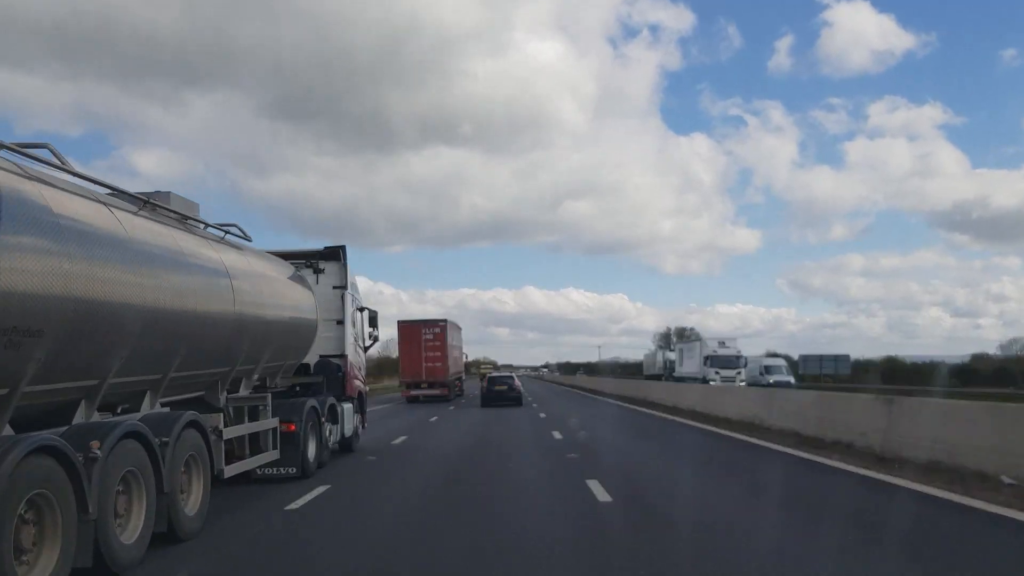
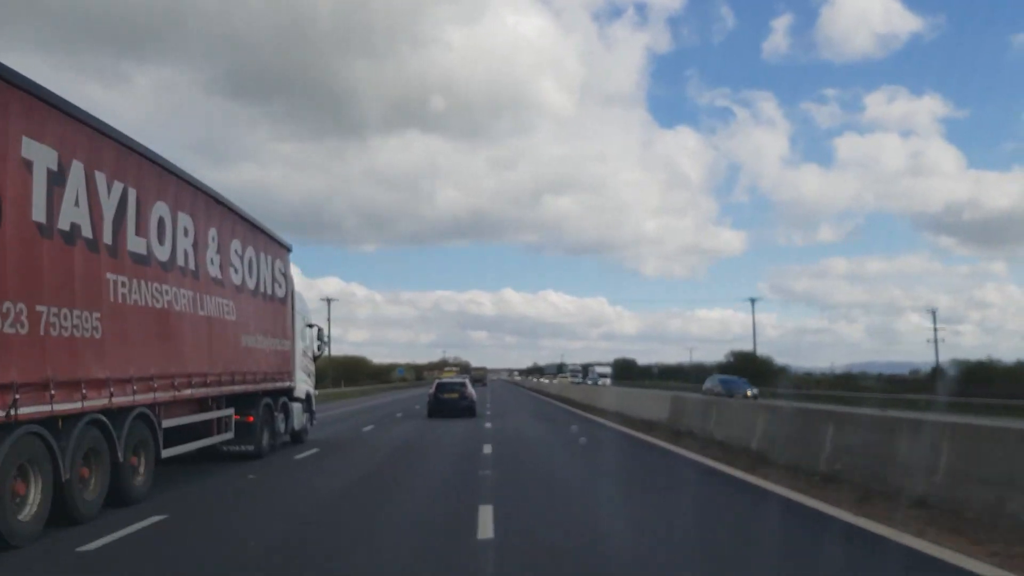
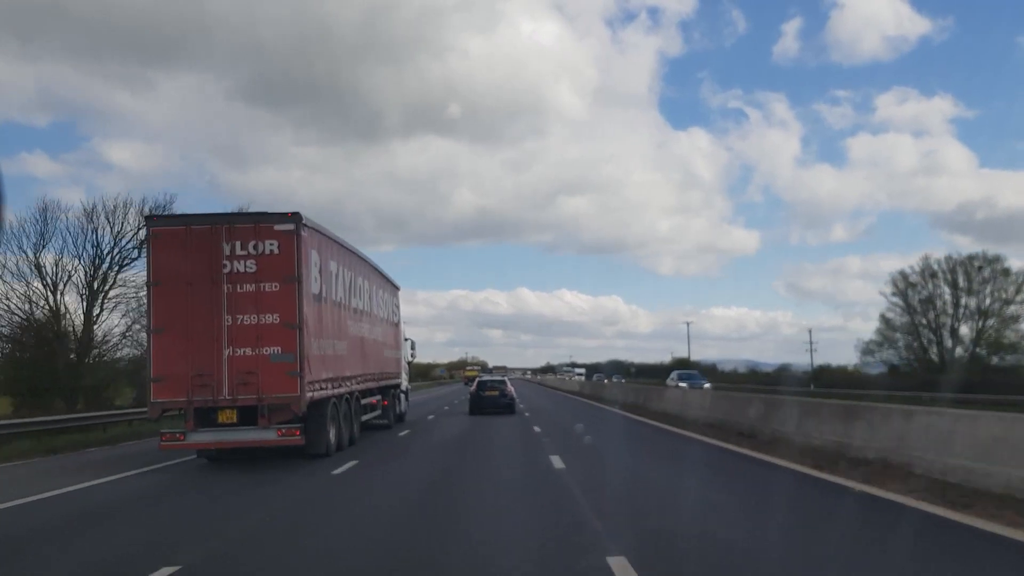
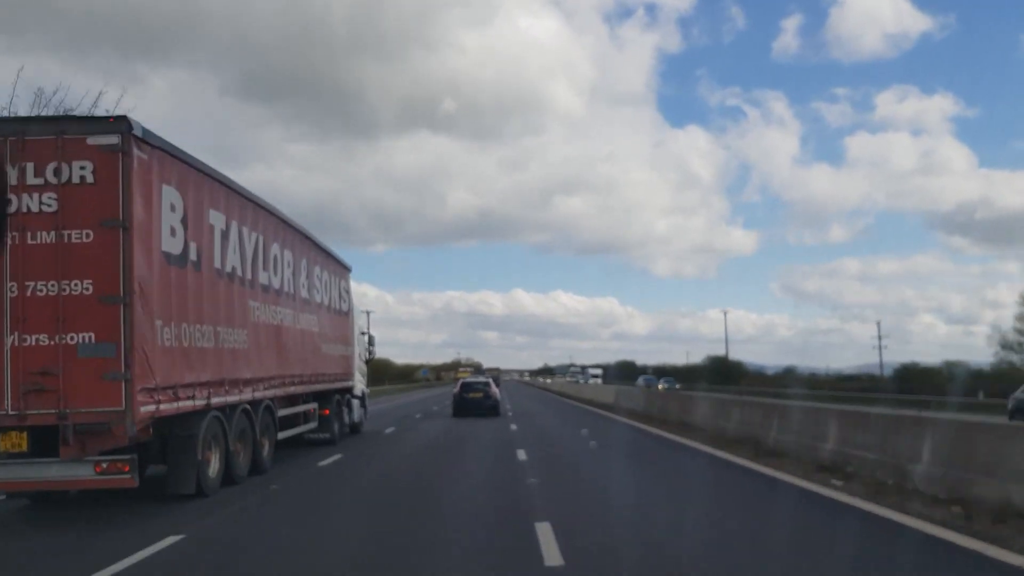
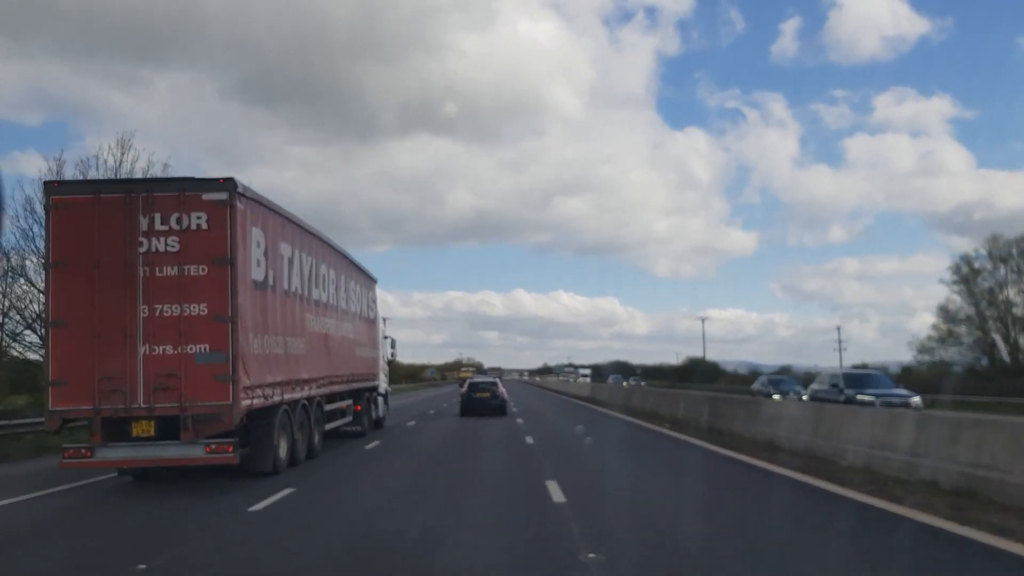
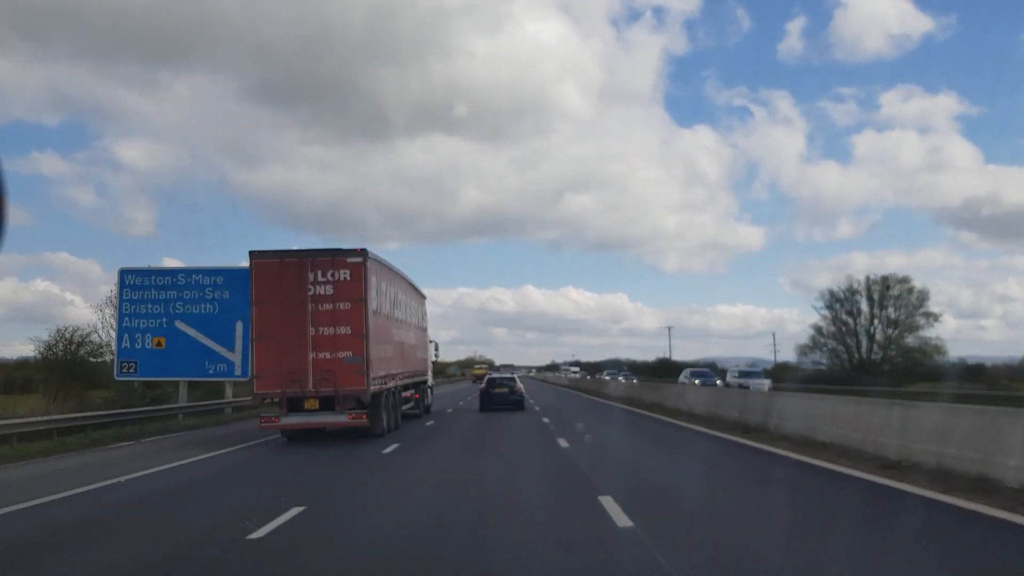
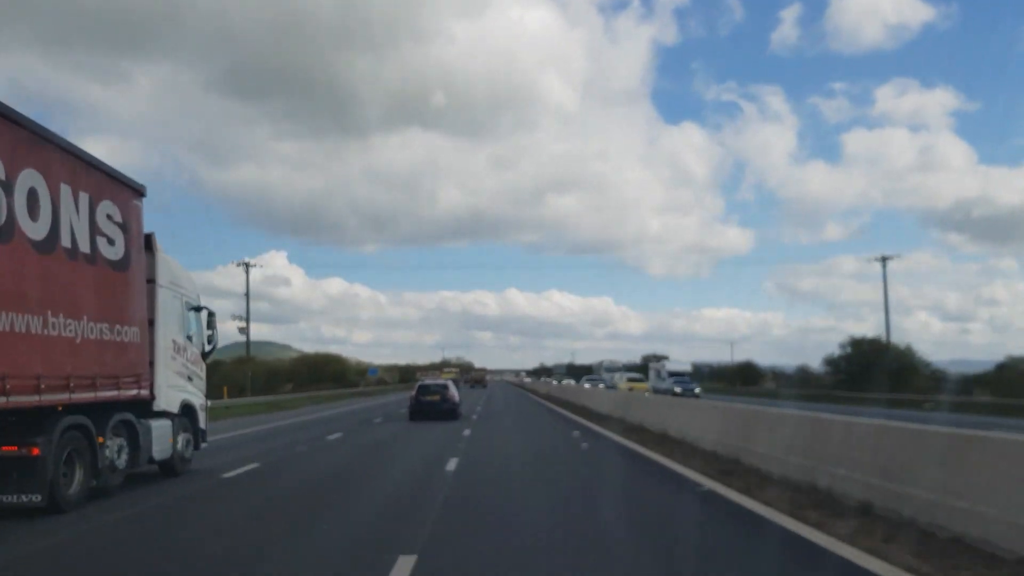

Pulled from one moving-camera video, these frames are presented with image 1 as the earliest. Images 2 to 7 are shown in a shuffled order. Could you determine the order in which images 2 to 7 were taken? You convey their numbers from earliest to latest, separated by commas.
6, 3, 5, 4, 2, 7
